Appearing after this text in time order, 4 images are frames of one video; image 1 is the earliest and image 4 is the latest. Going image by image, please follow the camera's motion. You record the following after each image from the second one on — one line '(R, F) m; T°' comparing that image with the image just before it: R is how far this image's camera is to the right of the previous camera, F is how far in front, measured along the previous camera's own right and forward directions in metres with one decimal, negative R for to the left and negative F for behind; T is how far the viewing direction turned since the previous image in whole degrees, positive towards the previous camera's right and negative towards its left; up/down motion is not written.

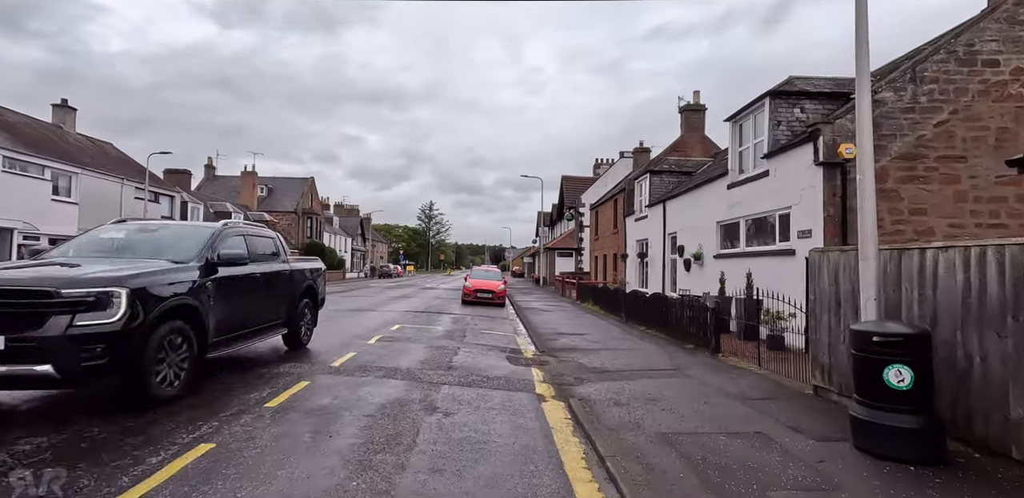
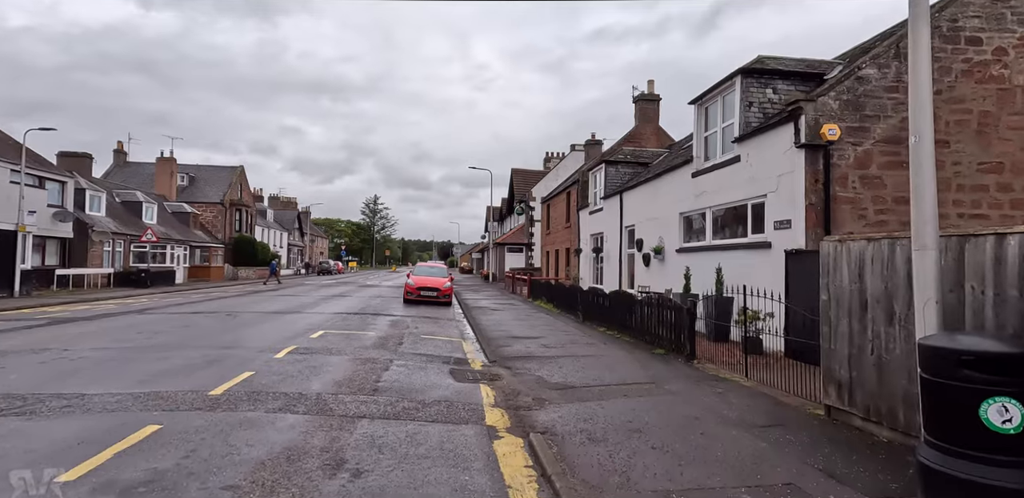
(+0.1, +1.5) m; +5°
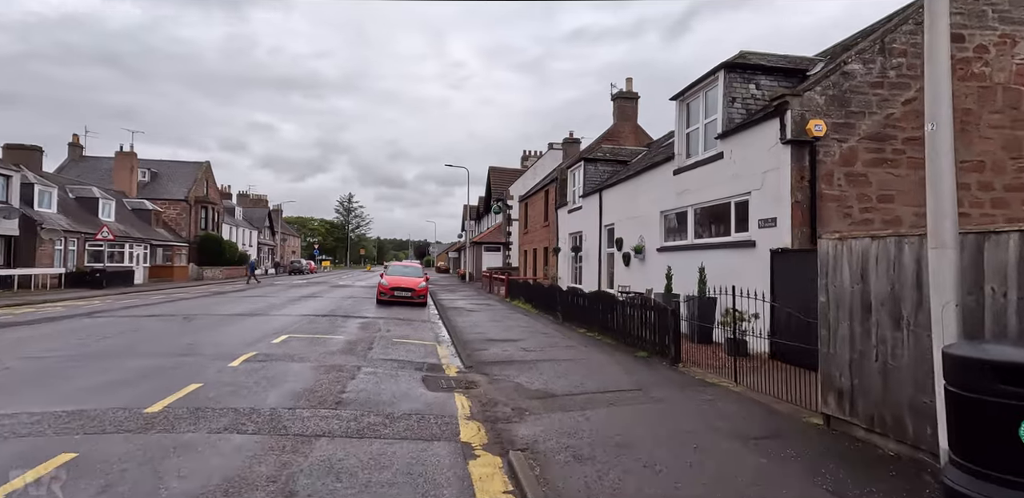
(0.0, +0.5) m; +2°
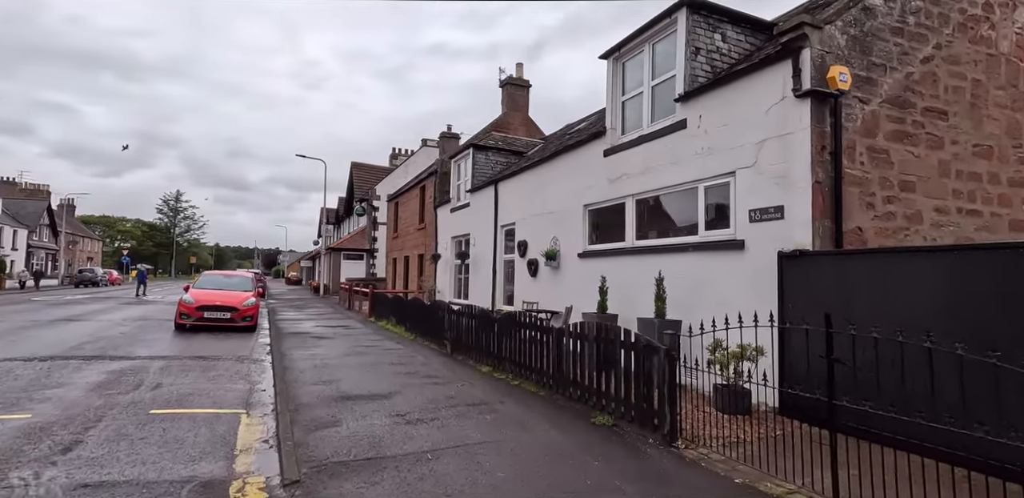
(-0.1, +3.9) m; +14°
